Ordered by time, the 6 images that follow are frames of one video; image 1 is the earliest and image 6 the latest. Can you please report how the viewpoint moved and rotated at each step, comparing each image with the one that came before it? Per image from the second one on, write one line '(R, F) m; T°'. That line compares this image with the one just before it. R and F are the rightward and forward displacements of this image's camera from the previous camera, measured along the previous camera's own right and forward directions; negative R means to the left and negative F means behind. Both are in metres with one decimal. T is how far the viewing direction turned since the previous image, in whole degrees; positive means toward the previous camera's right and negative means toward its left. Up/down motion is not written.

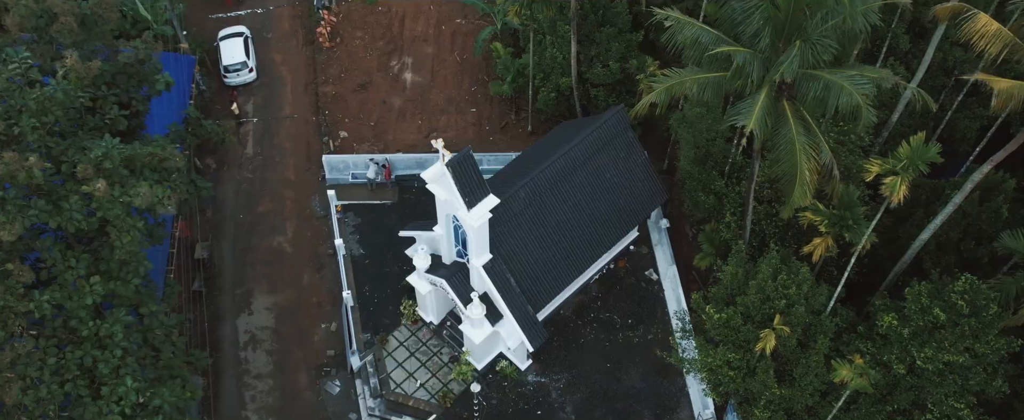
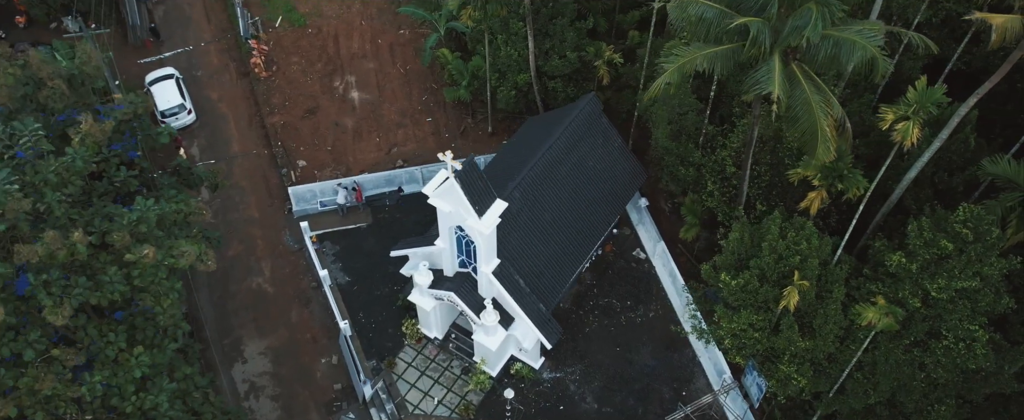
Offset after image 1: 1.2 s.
(-2.2, +0.2) m; +6°
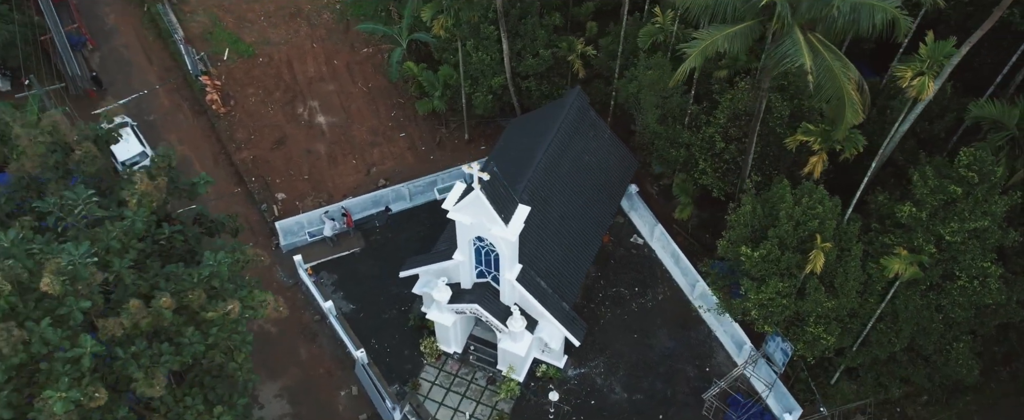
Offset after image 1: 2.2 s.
(-2.2, +0.2) m; +5°
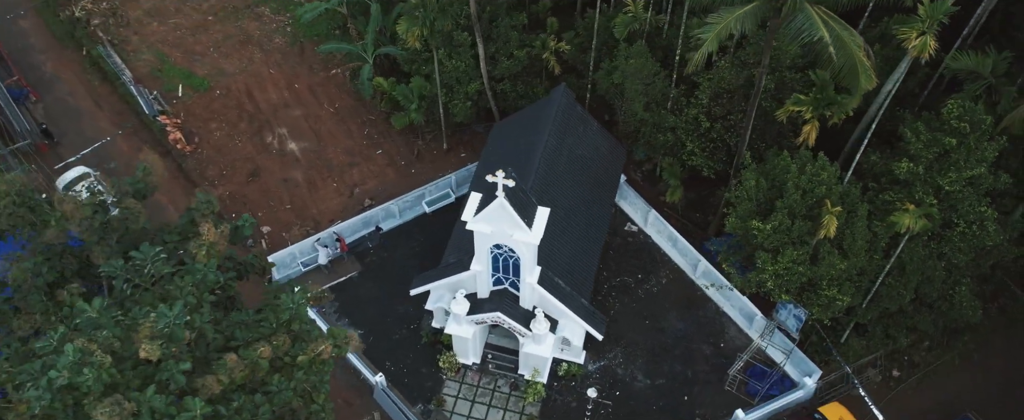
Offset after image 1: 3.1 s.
(-1.9, +0.2) m; +4°
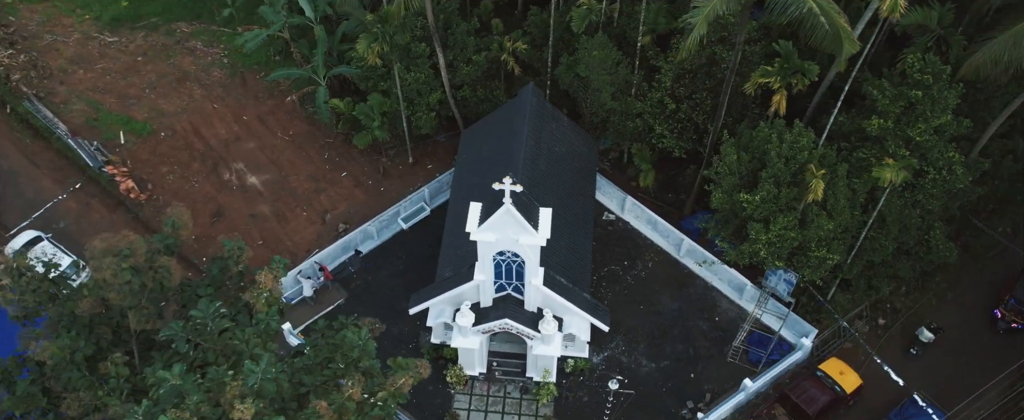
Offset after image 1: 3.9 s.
(-1.7, +0.2) m; +5°
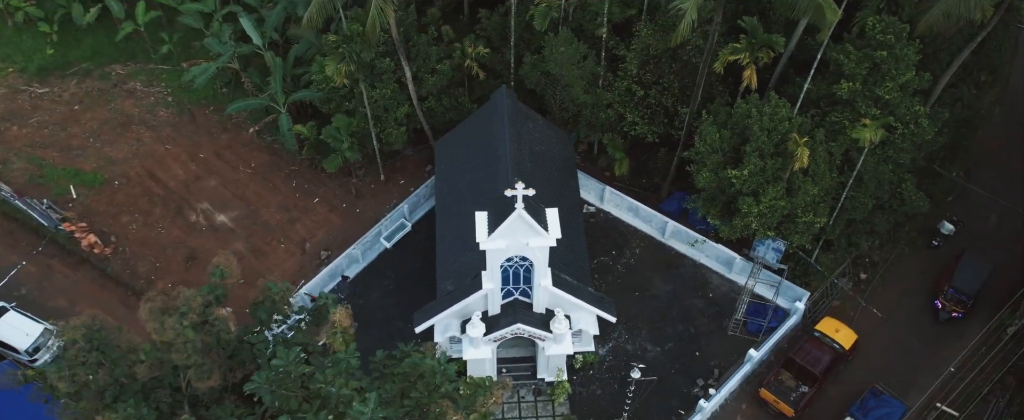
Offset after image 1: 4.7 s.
(-1.6, +0.1) m; +5°
